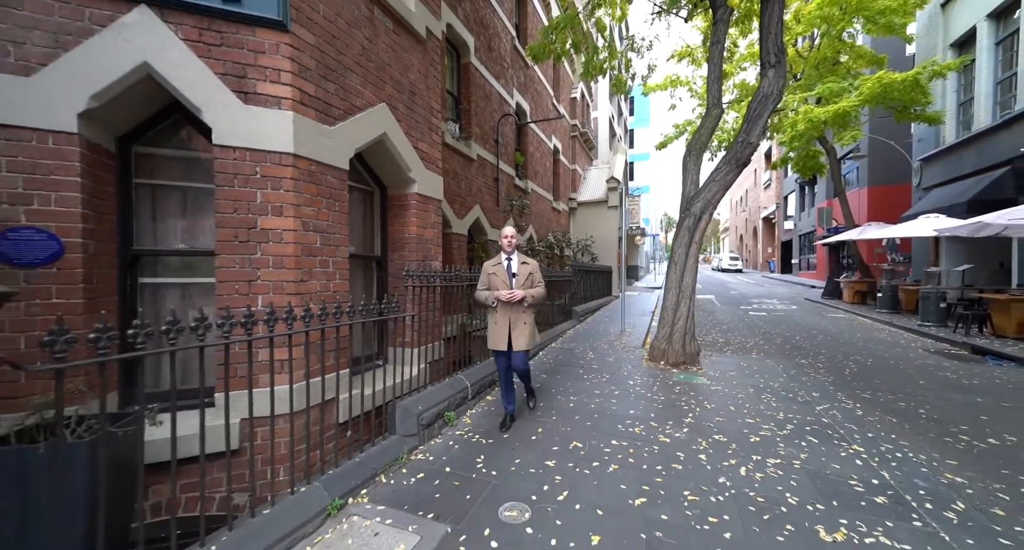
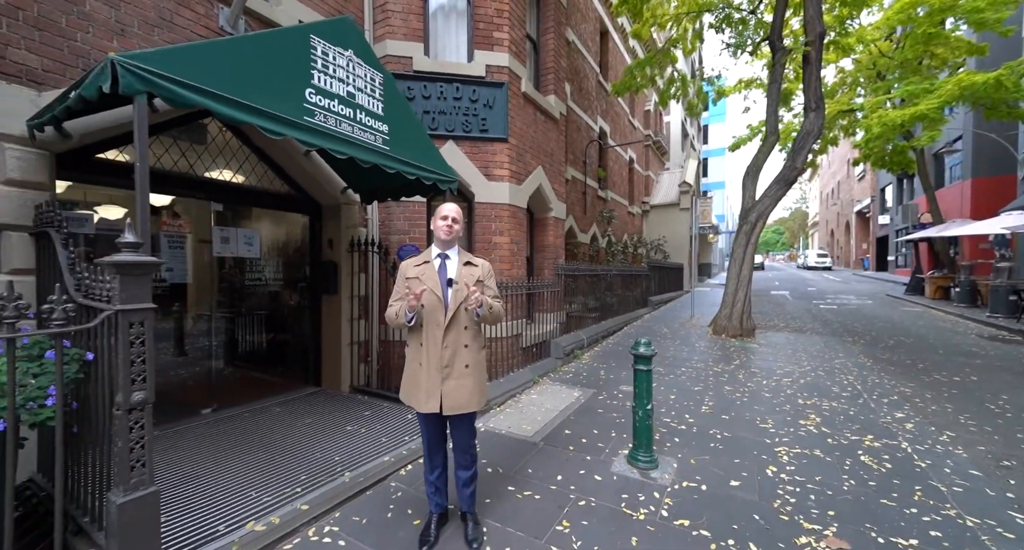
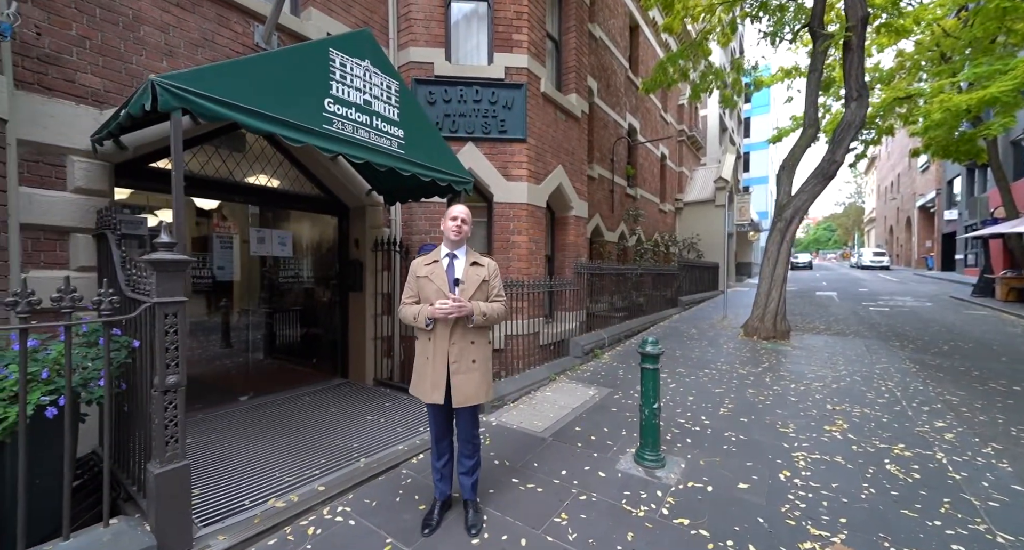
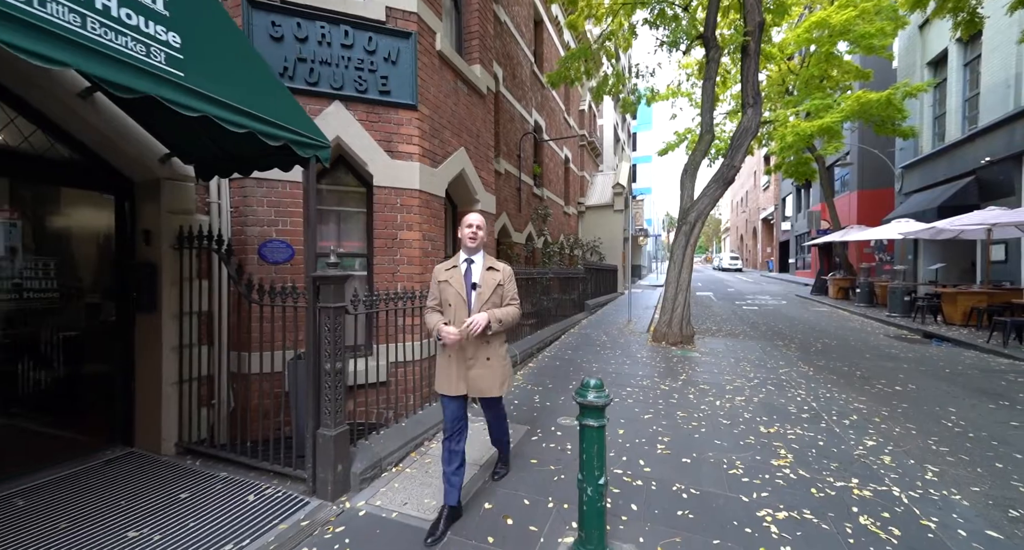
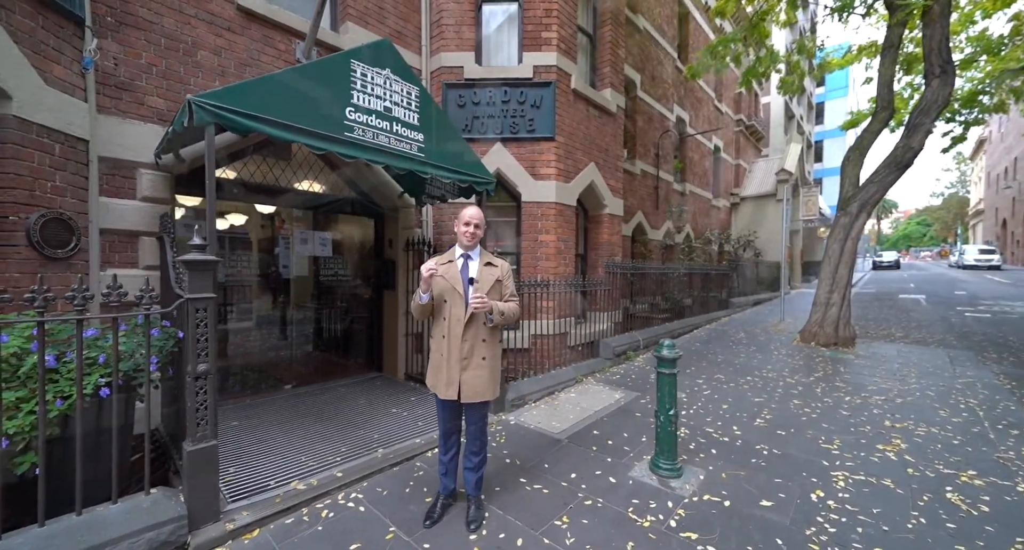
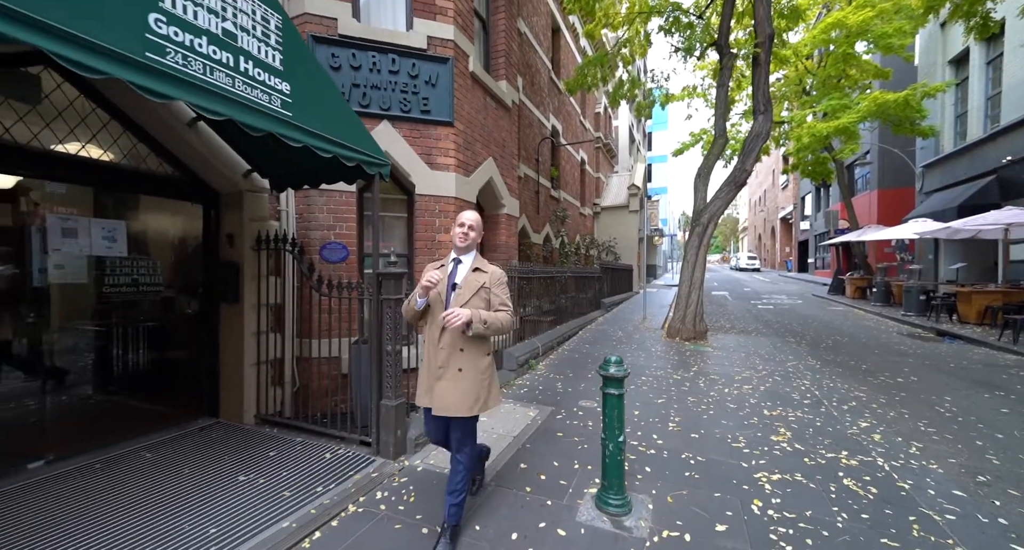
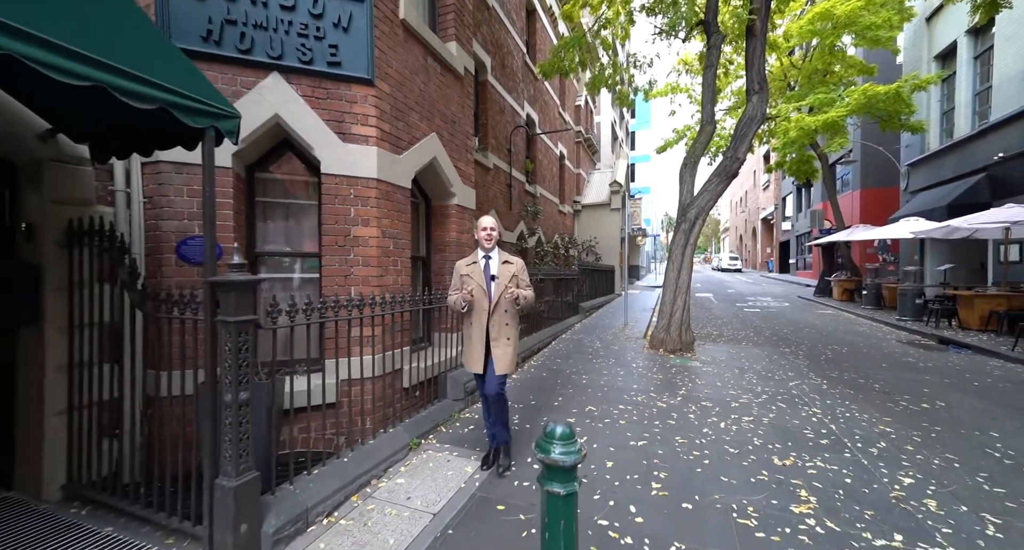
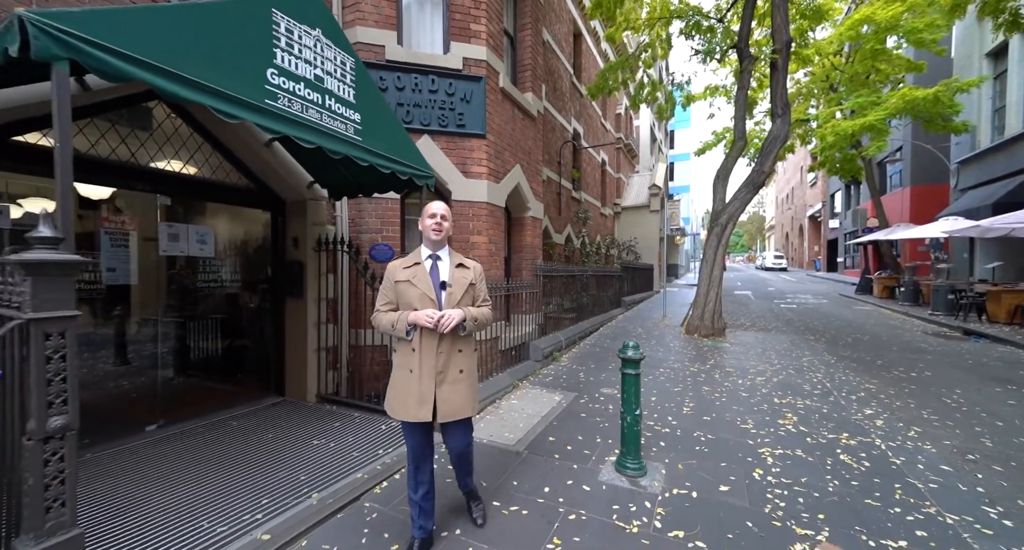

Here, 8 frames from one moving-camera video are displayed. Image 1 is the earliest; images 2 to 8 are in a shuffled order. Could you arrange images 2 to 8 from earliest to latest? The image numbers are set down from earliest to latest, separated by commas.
7, 4, 6, 8, 2, 3, 5
